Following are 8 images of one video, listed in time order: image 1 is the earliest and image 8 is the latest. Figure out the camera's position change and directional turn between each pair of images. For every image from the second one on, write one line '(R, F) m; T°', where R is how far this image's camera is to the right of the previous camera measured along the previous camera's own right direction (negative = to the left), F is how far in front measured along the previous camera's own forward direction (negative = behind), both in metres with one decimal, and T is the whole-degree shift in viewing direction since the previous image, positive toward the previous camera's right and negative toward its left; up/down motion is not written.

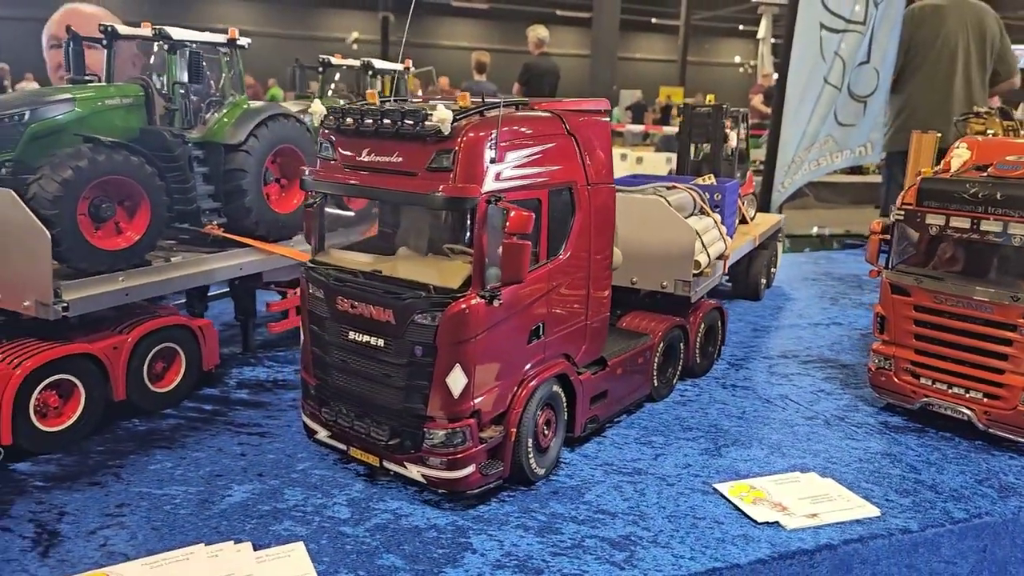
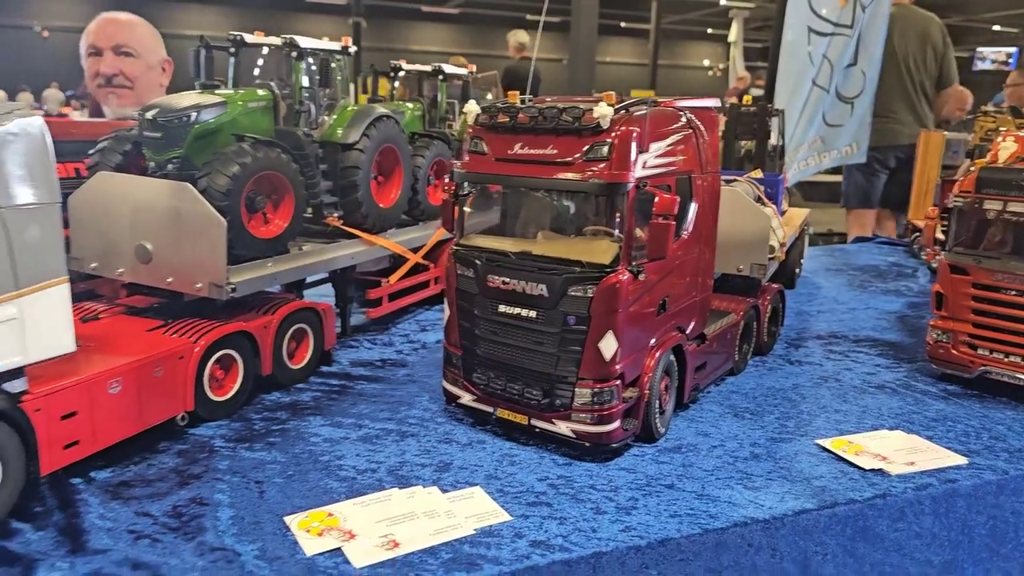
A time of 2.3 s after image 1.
(-0.9, -0.5) m; +2°
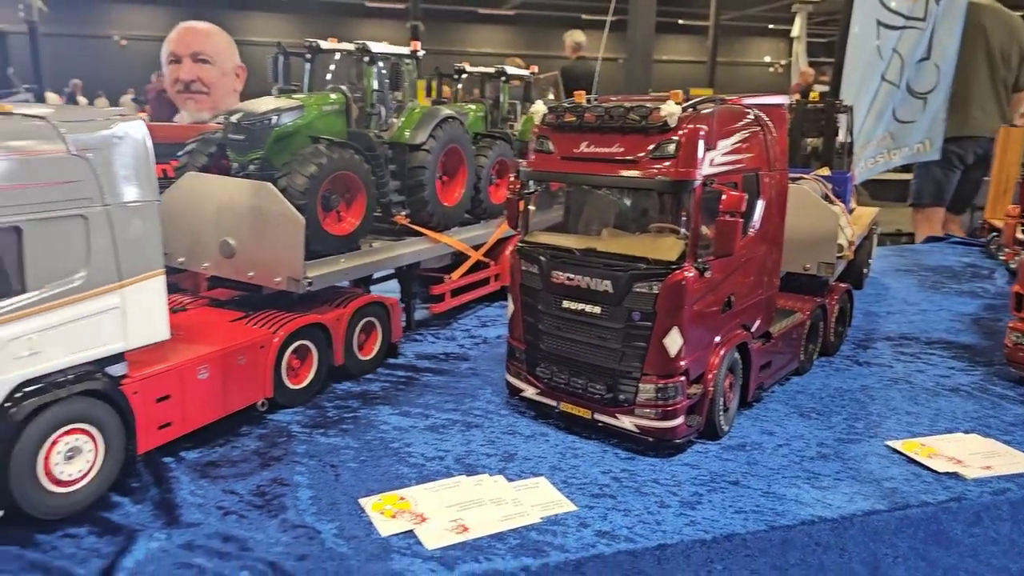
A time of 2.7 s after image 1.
(0.0, -0.1) m; -4°
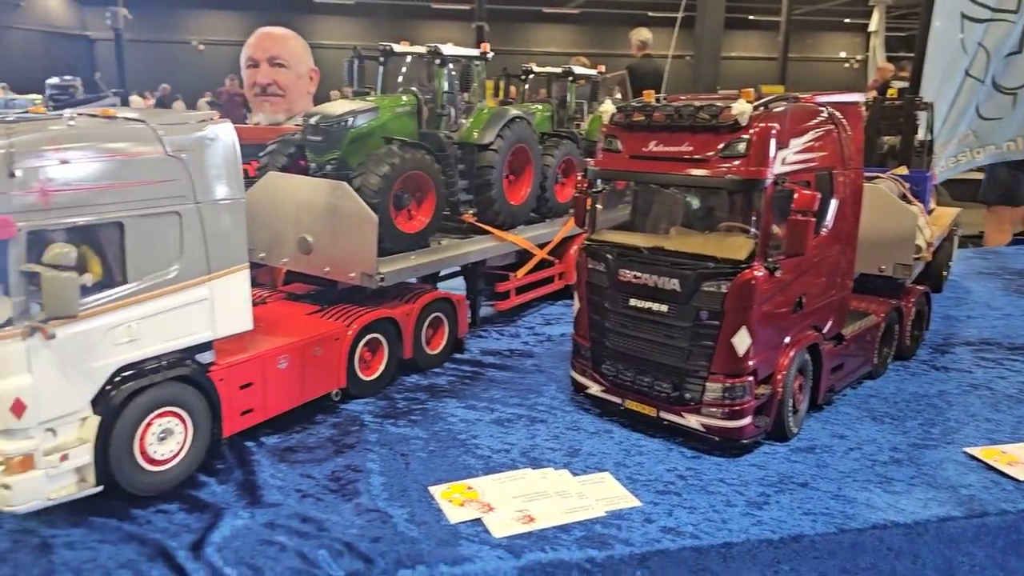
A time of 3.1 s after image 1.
(0.0, -0.1) m; -5°
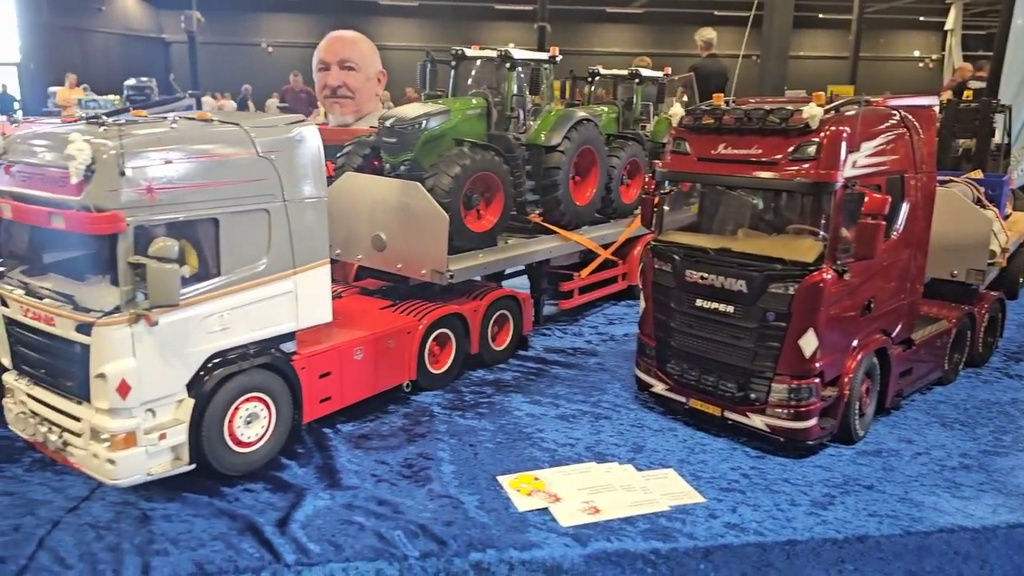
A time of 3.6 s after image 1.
(-0.1, -0.1) m; -4°
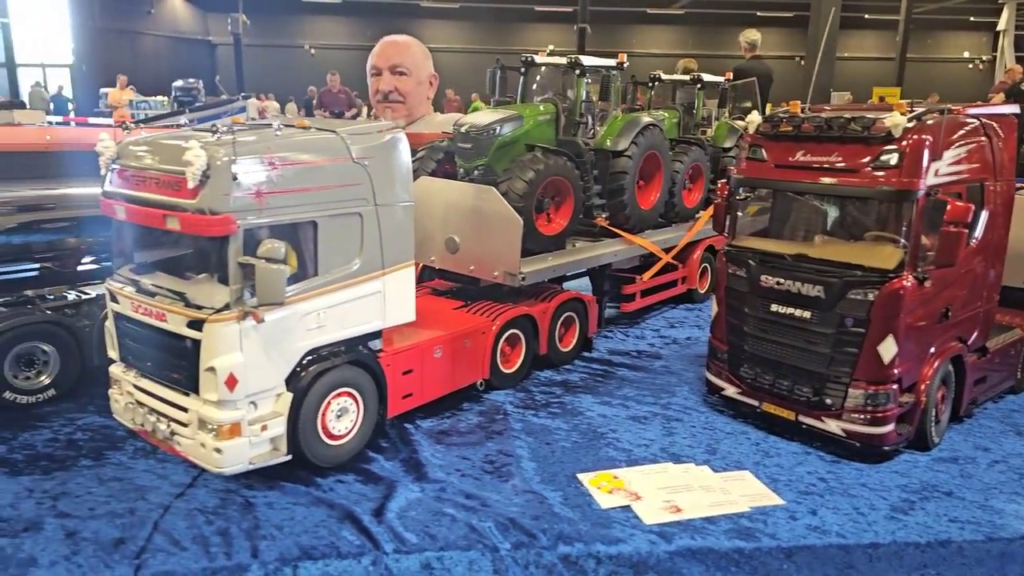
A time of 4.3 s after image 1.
(-0.3, -0.1) m; -3°
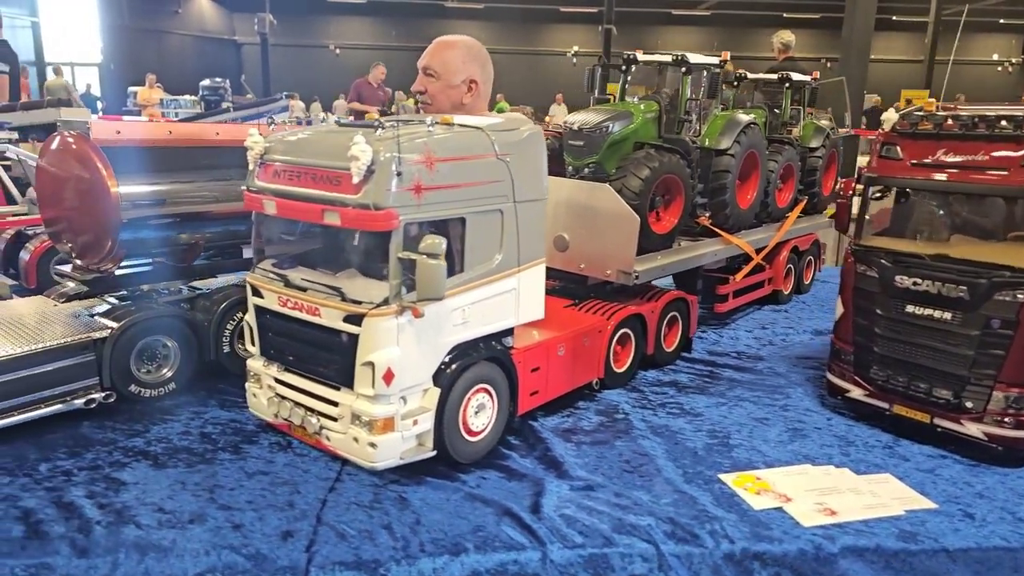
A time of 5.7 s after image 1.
(-0.7, 0.0) m; -1°
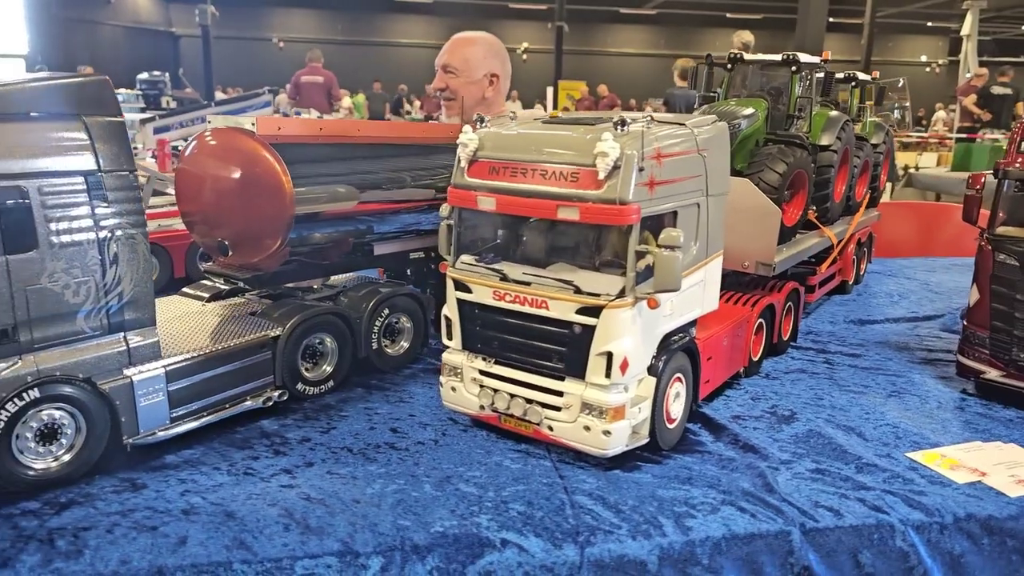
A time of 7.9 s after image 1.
(-1.4, -0.1) m; +4°
